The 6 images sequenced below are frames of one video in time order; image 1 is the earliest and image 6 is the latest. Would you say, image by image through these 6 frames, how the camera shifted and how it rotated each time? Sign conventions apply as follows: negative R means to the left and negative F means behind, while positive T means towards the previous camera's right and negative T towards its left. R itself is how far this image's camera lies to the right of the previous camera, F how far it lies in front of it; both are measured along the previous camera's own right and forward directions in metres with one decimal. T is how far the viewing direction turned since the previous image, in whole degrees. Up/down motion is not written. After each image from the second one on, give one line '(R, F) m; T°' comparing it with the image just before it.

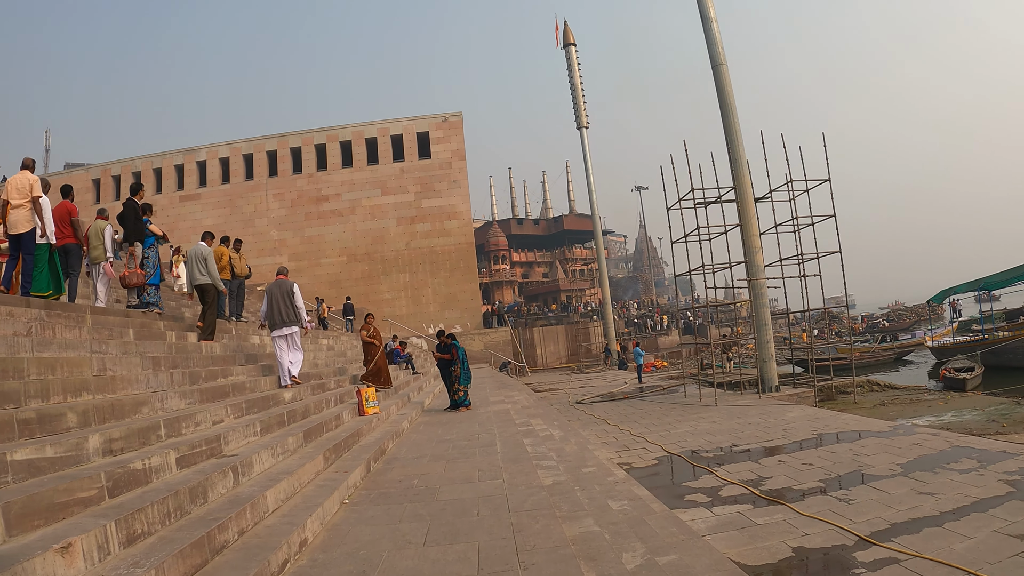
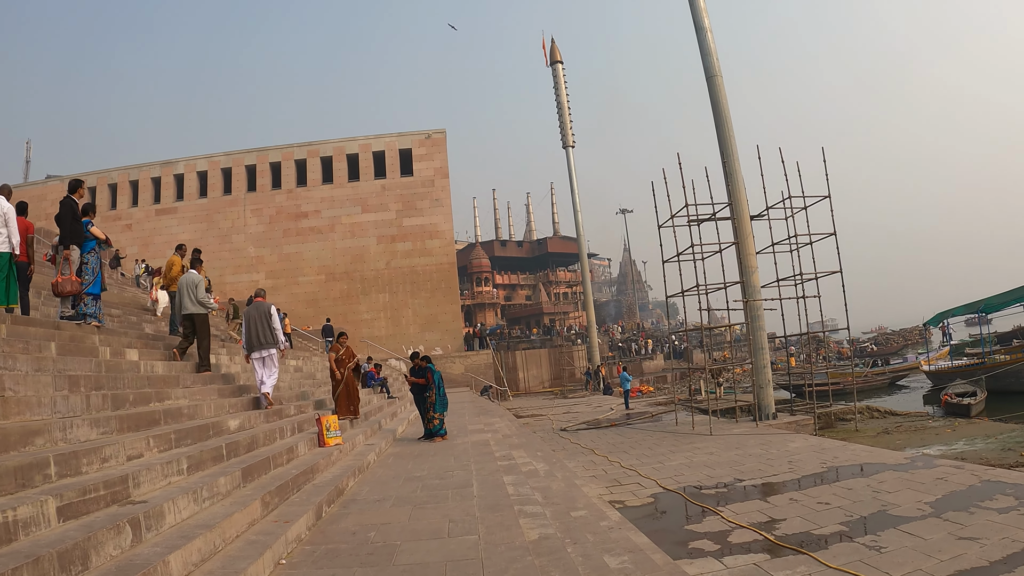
(0.0, +0.8) m; +2°
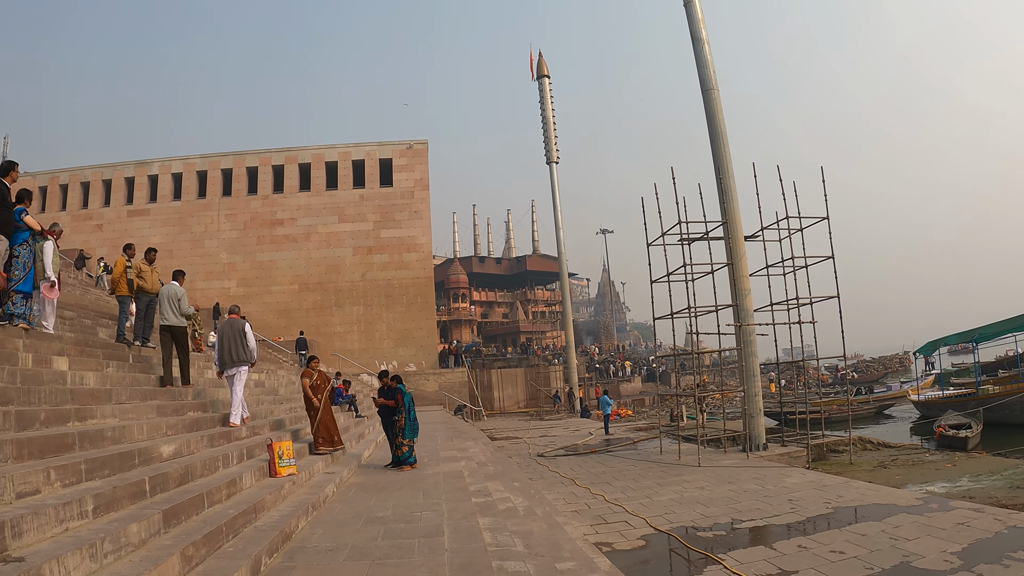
(-0.1, +0.7) m; +2°
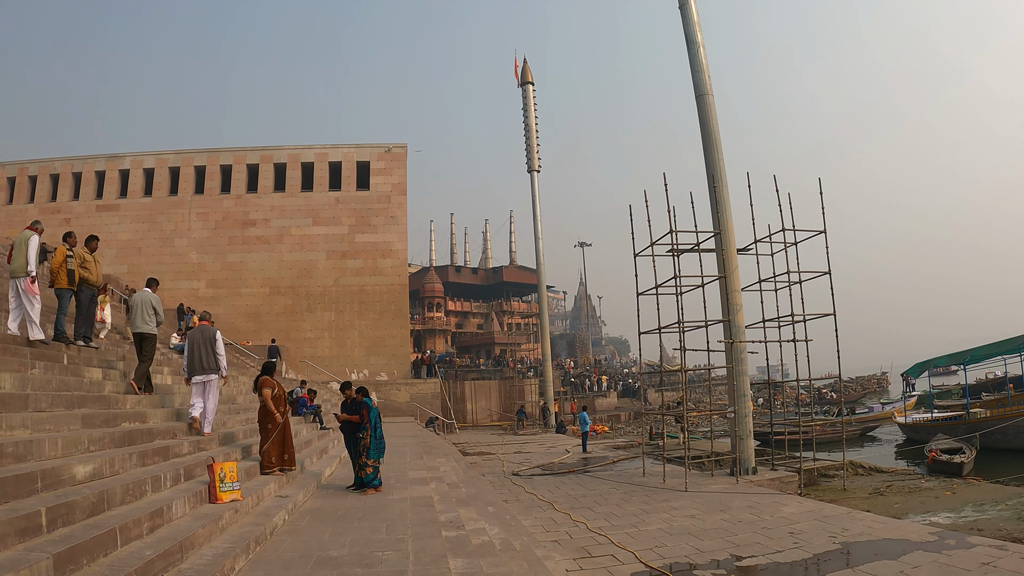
(-0.1, +0.7) m; +2°
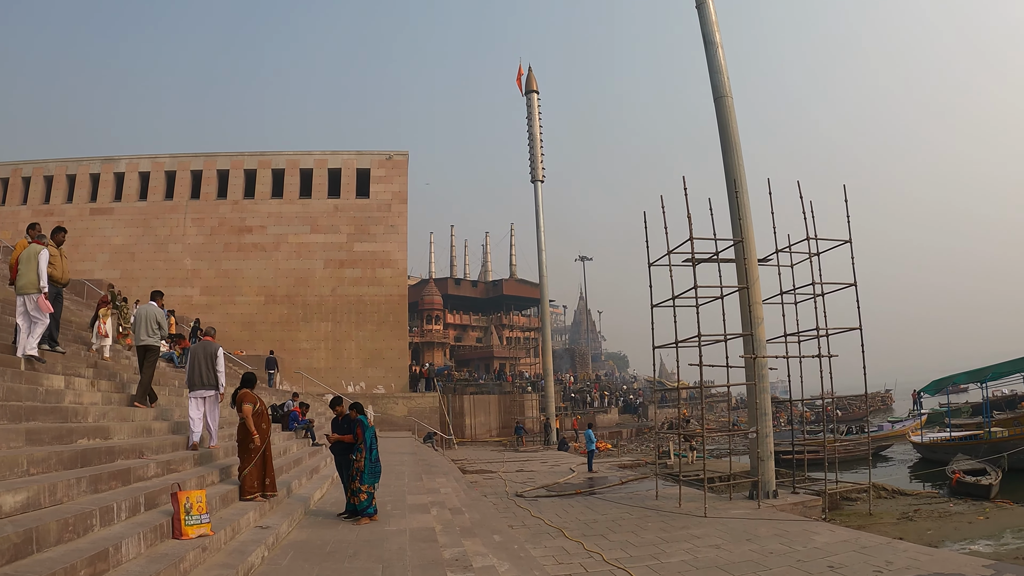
(-0.2, +0.7) m; 0°
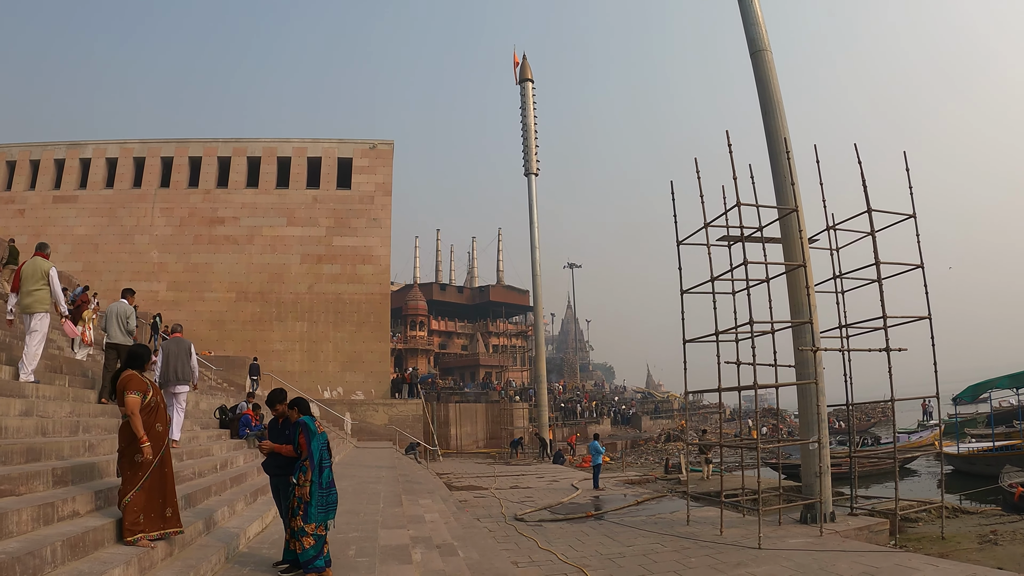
(-0.3, +1.9) m; +1°
